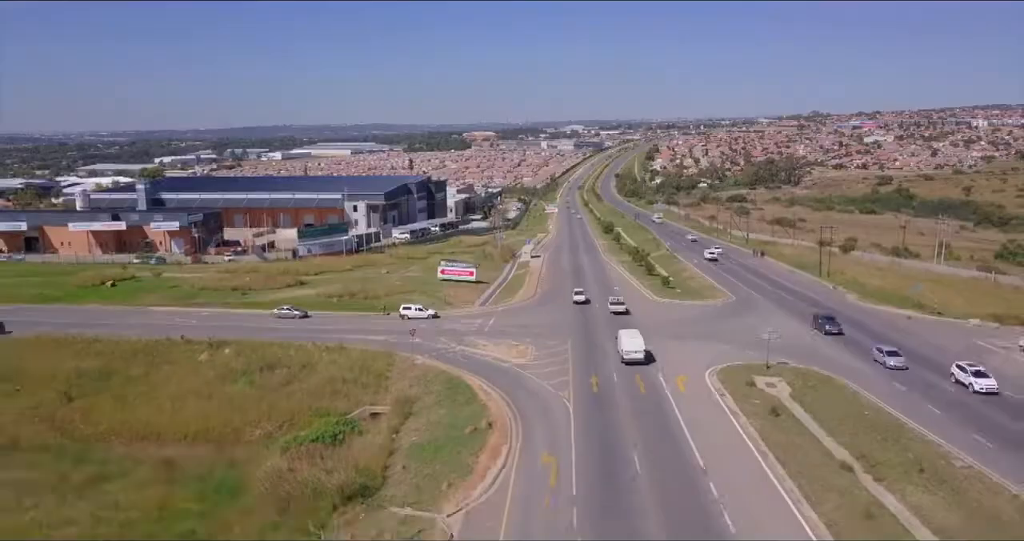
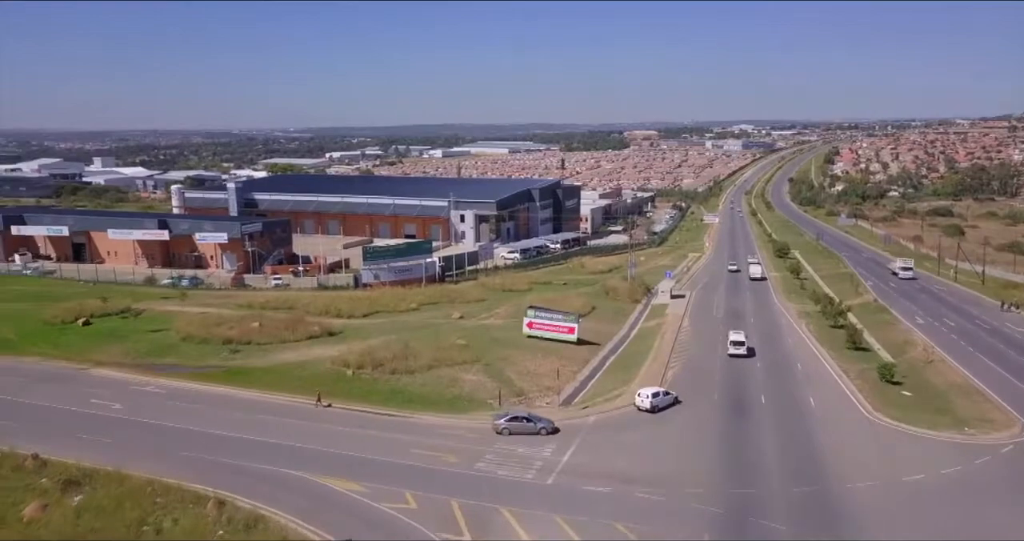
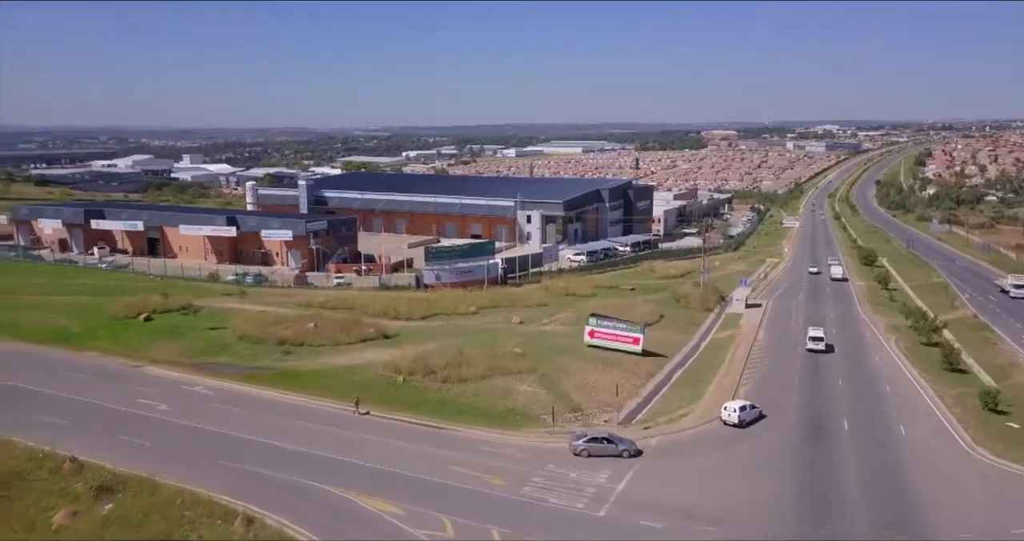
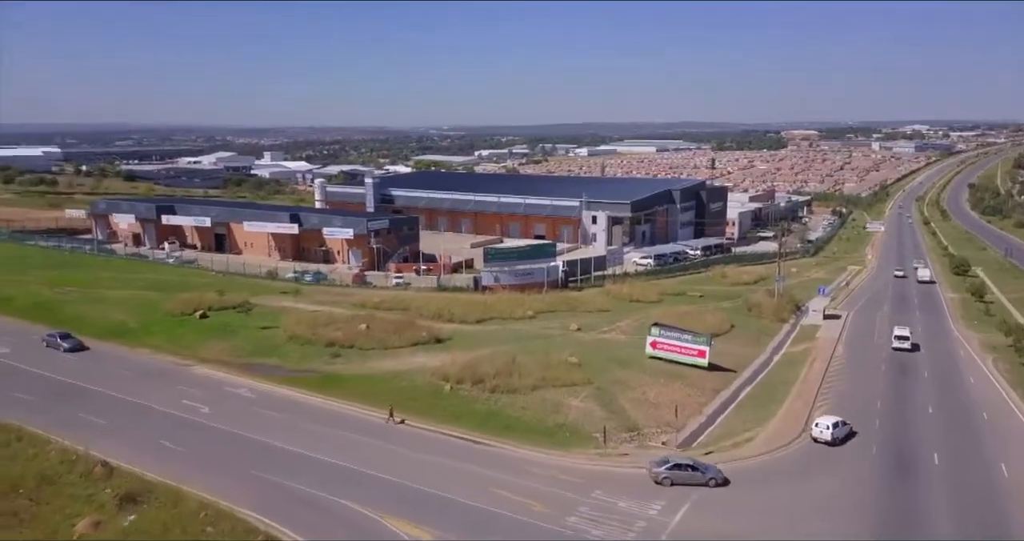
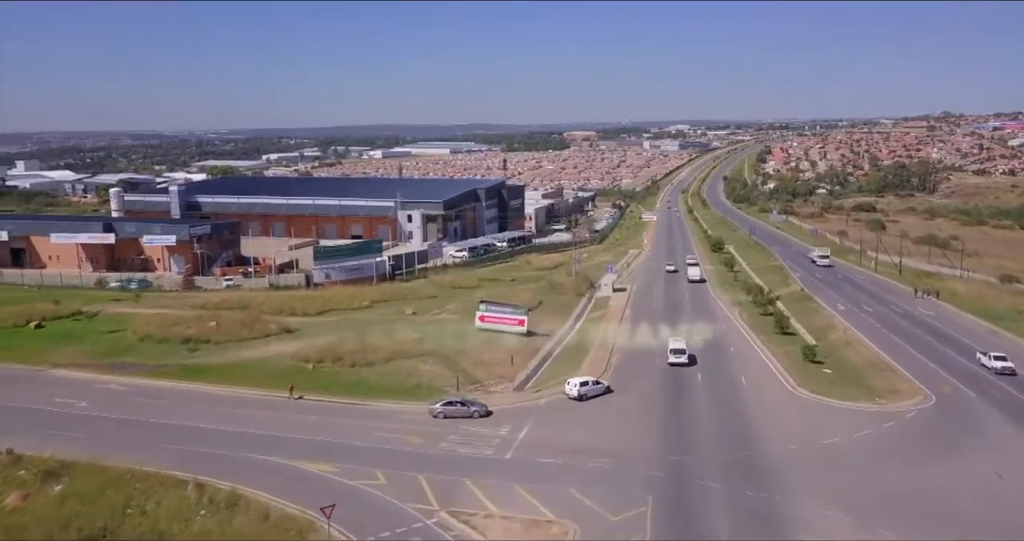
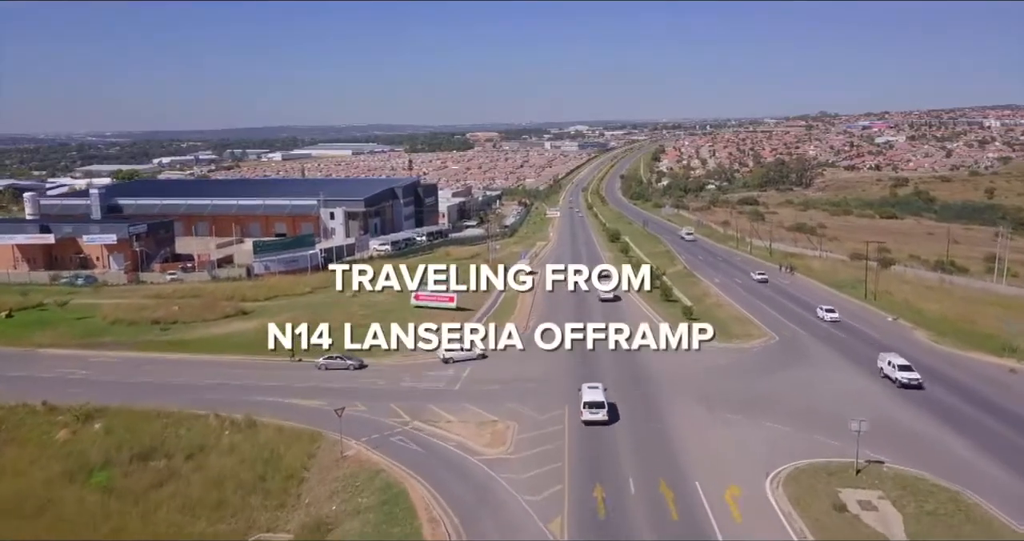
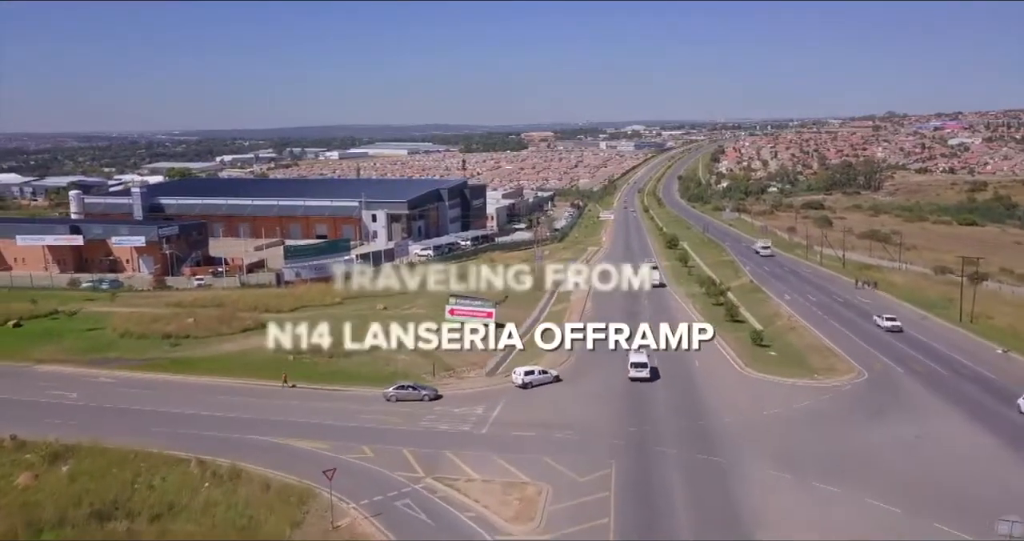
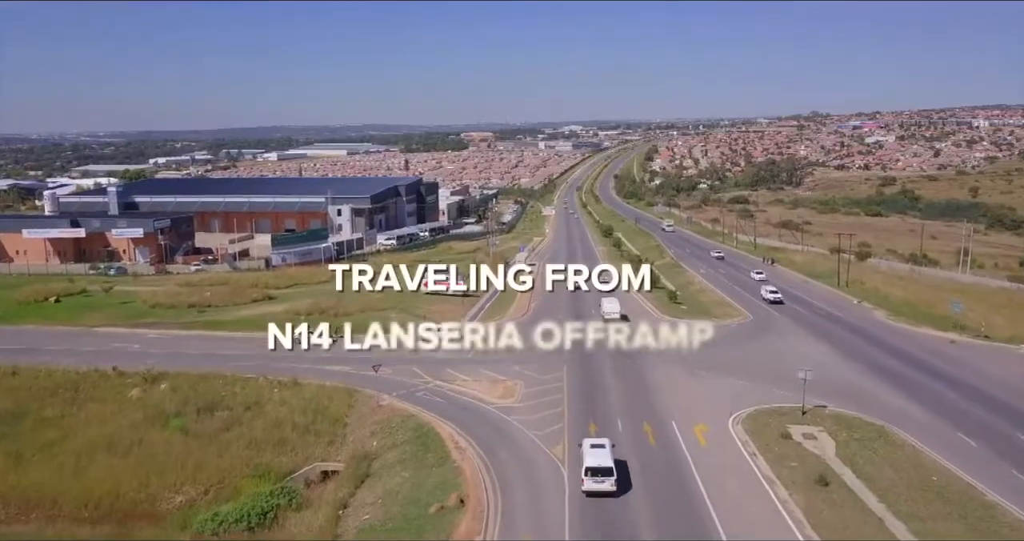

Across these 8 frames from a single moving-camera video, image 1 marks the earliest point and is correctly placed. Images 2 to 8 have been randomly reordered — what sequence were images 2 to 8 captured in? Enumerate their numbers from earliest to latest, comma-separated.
8, 6, 7, 5, 2, 3, 4
